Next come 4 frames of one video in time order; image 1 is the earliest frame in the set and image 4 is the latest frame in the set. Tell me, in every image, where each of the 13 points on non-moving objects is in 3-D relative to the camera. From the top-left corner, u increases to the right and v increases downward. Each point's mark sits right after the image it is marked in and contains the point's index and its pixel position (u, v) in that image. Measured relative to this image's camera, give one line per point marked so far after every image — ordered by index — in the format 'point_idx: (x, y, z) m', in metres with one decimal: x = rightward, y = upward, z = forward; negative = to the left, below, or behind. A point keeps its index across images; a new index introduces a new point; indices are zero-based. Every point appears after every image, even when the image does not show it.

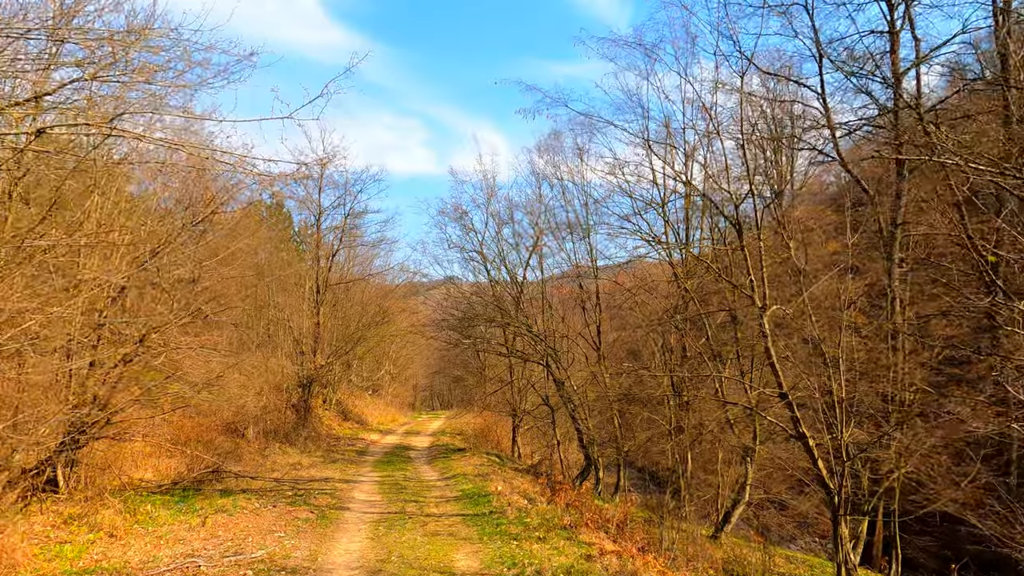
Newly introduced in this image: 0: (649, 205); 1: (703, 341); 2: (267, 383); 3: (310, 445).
0: (+3.6, +2.2, +17.1) m
1: (+4.7, -1.2, +15.6) m
2: (-6.9, -2.8, +18.3) m
3: (-6.1, -4.8, +19.5) m
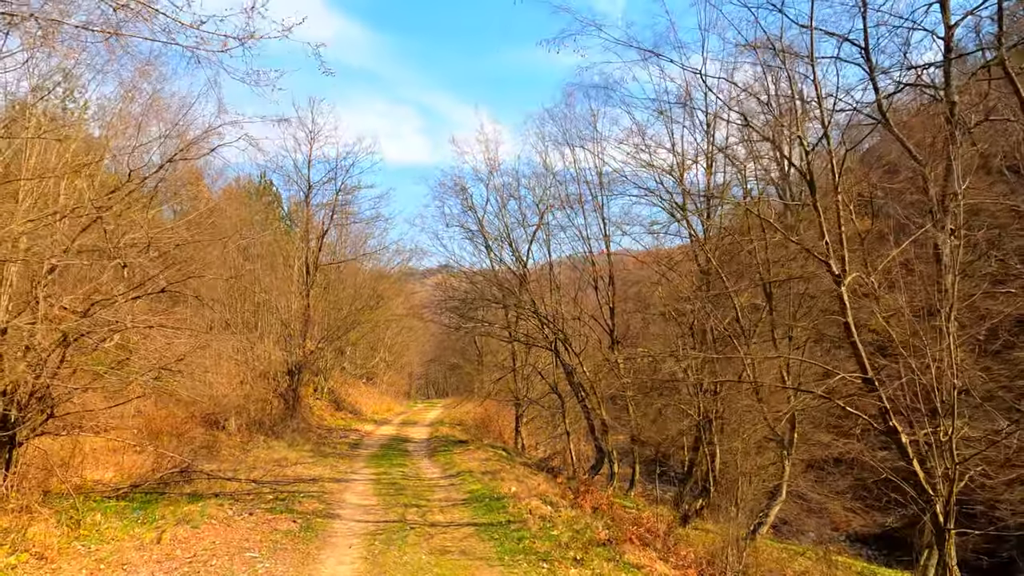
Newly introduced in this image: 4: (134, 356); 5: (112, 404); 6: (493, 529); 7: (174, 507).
0: (+3.8, +2.8, +15.6) m
1: (+4.9, -0.7, +14.1) m
2: (-6.8, -2.2, +16.8) m
3: (-5.9, -4.2, +17.9) m
4: (-5.2, -0.9, +8.9) m
5: (-5.7, -1.7, +9.2) m
6: (-0.2, -2.8, +7.5) m
7: (-4.4, -2.9, +8.4) m
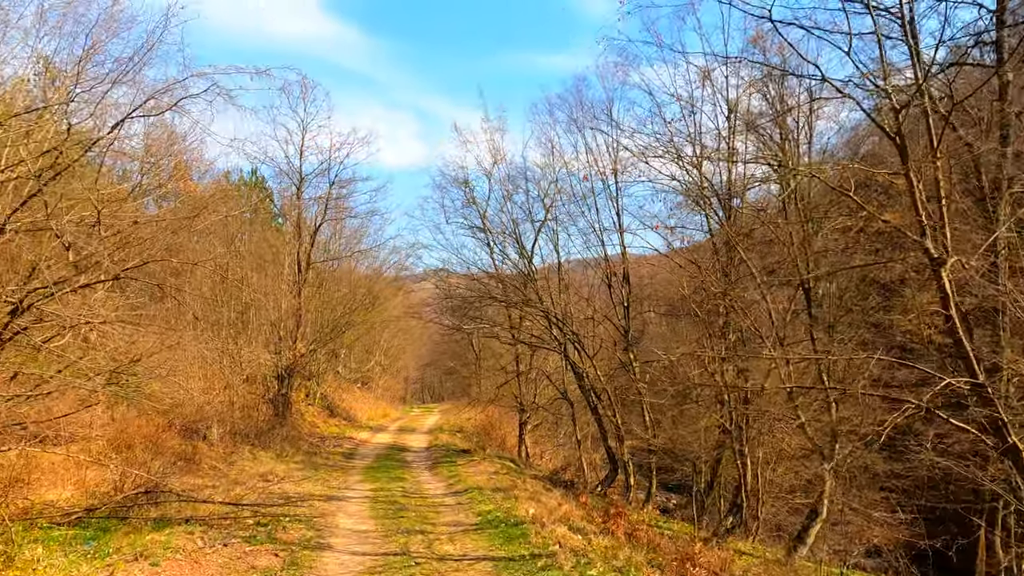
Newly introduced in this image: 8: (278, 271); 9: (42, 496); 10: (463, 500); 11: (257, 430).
0: (+4.0, +2.9, +14.4) m
1: (+5.1, -0.6, +12.9) m
2: (-6.6, -2.1, +15.4) m
3: (-5.8, -4.1, +16.6) m
4: (-5.0, -0.8, +7.6) m
5: (-5.5, -1.5, +7.9) m
6: (0.0, -2.7, +6.3) m
7: (-4.2, -2.7, +7.1) m
8: (-7.2, +0.5, +19.9) m
9: (-6.2, -2.7, +8.5) m
10: (-0.8, -3.3, +9.9) m
11: (-6.5, -3.6, +16.4) m
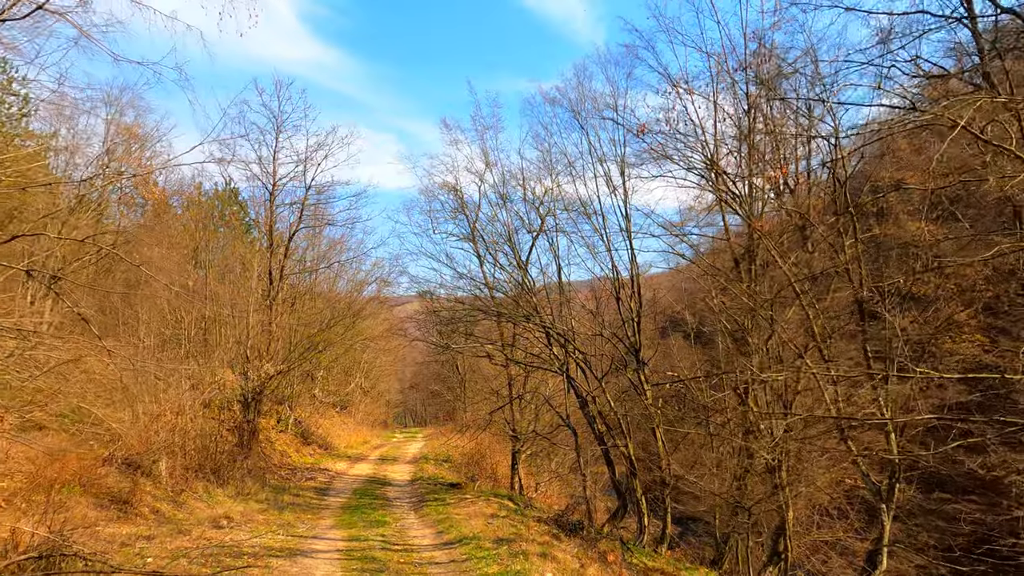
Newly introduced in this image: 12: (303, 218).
0: (+4.0, +2.6, +12.8) m
1: (+5.1, -0.8, +11.2) m
2: (-6.6, -2.4, +13.4) m
3: (-5.8, -4.4, +14.5) m
4: (-4.8, -0.8, +5.7) m
5: (-5.3, -1.5, +5.9) m
6: (+0.2, -2.6, +4.4) m
7: (-4.0, -2.7, +5.1) m
8: (-7.4, +0.1, +18.0) m
9: (-6.1, -2.7, +6.5) m
10: (-0.7, -3.3, +8.0) m
11: (-6.6, -3.9, +14.4) m
12: (-6.3, +2.1, +19.2) m
